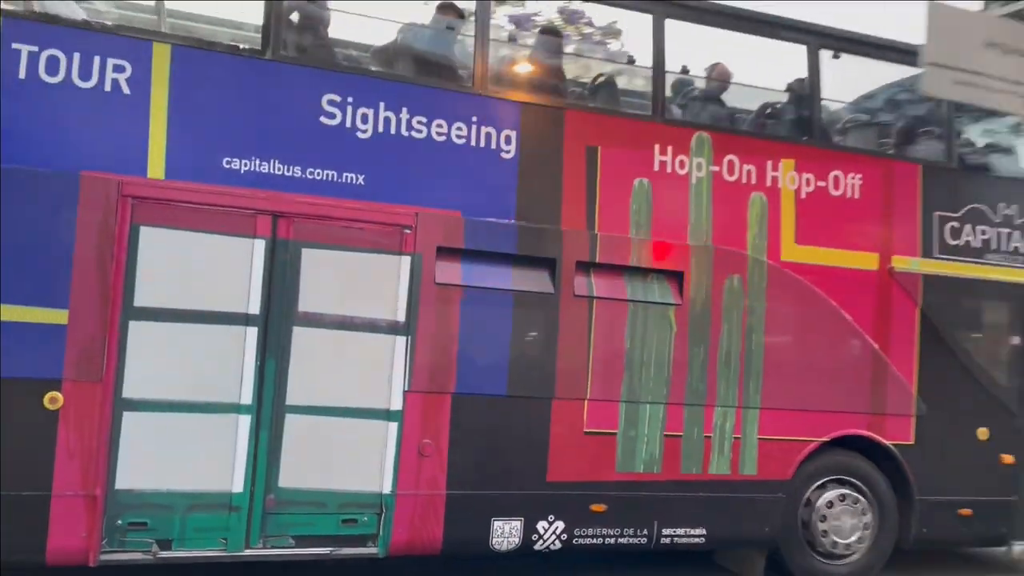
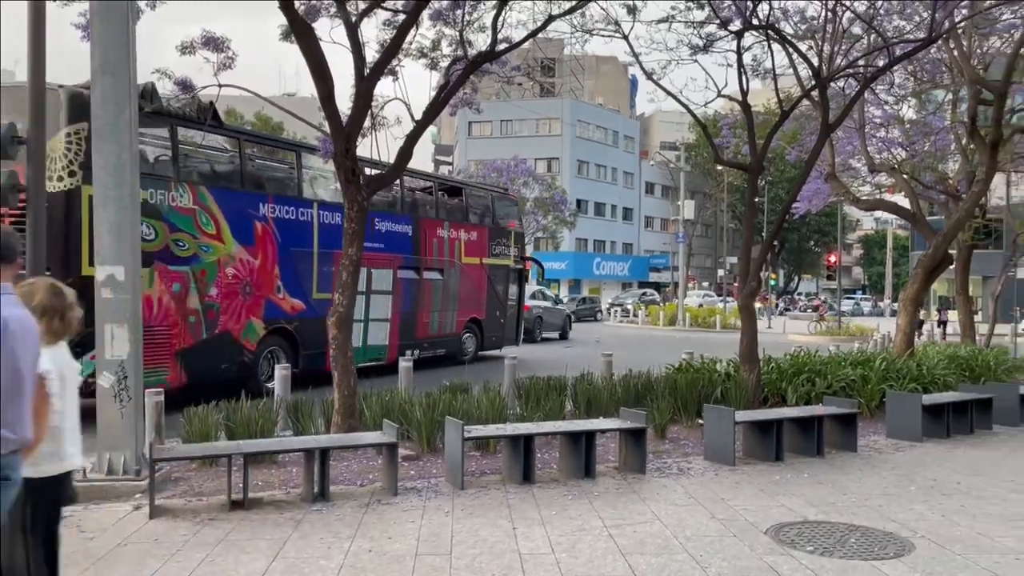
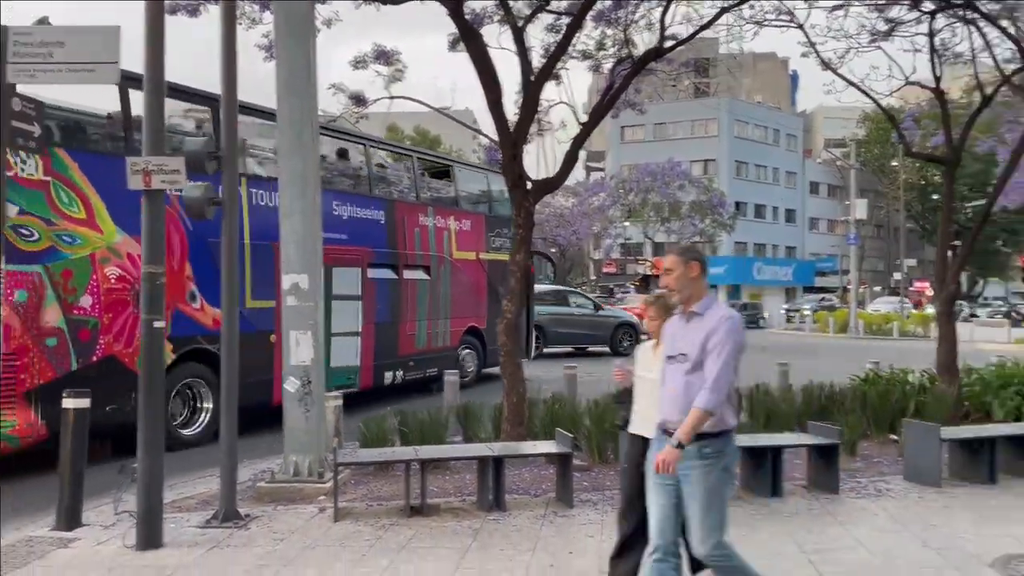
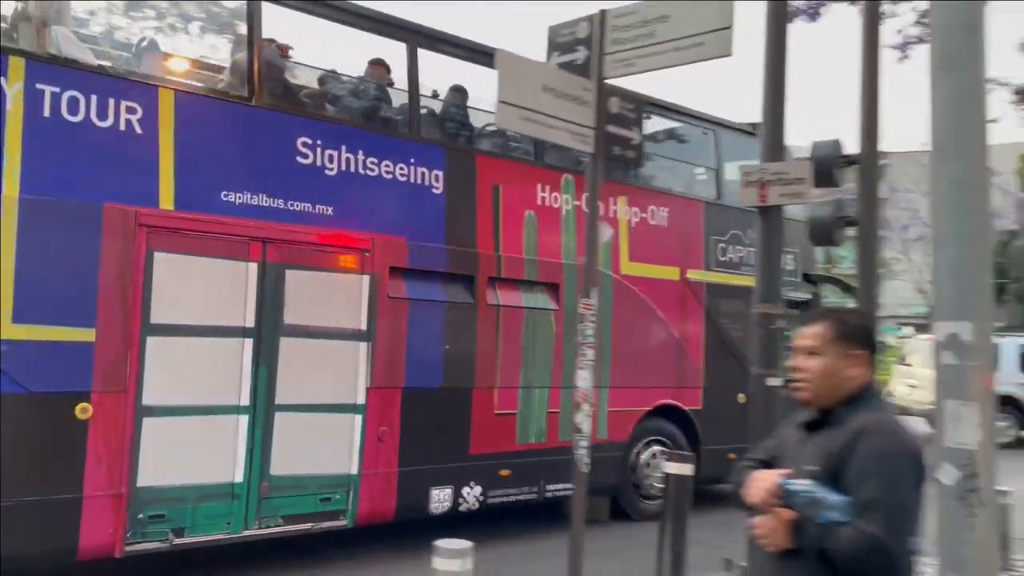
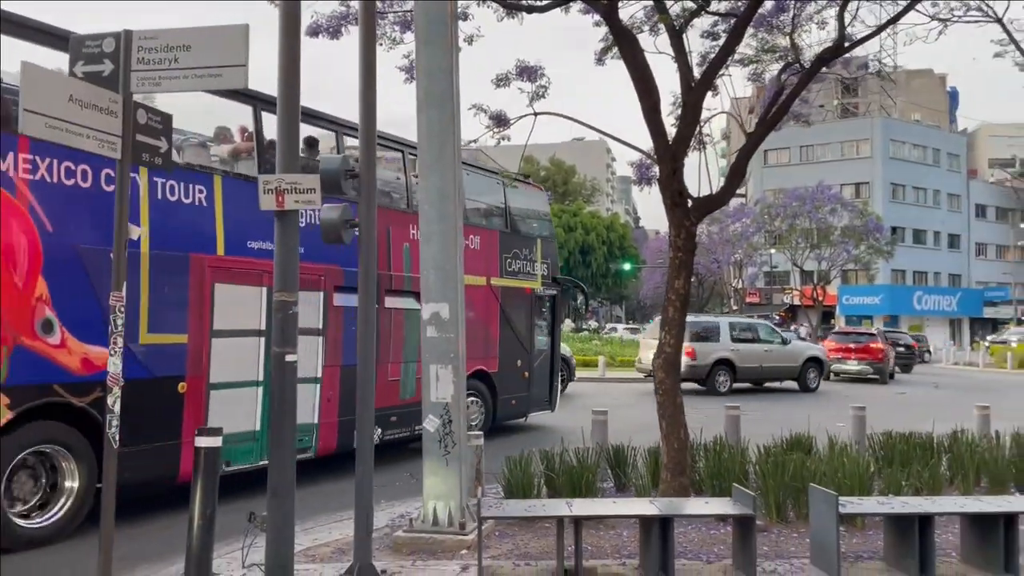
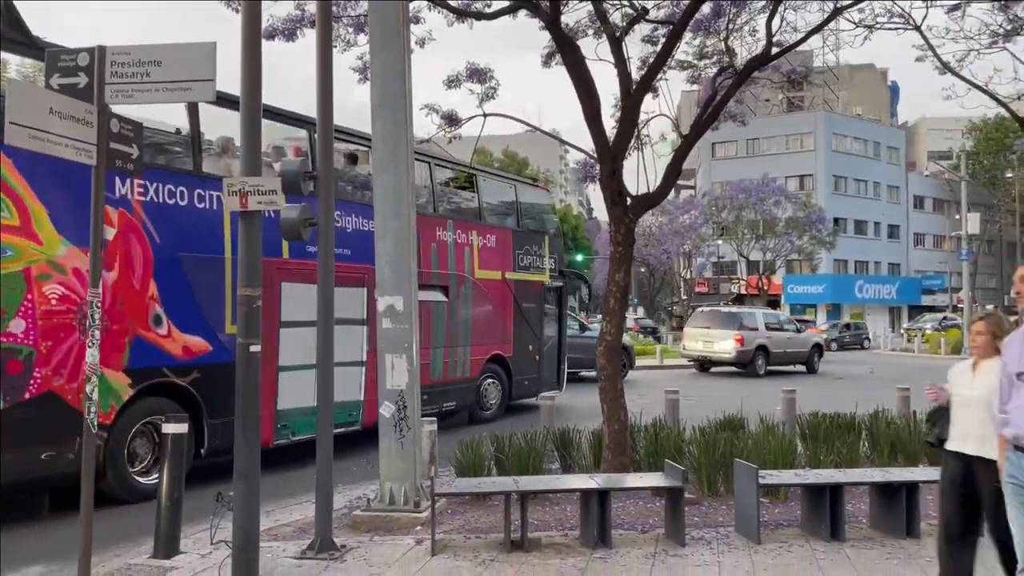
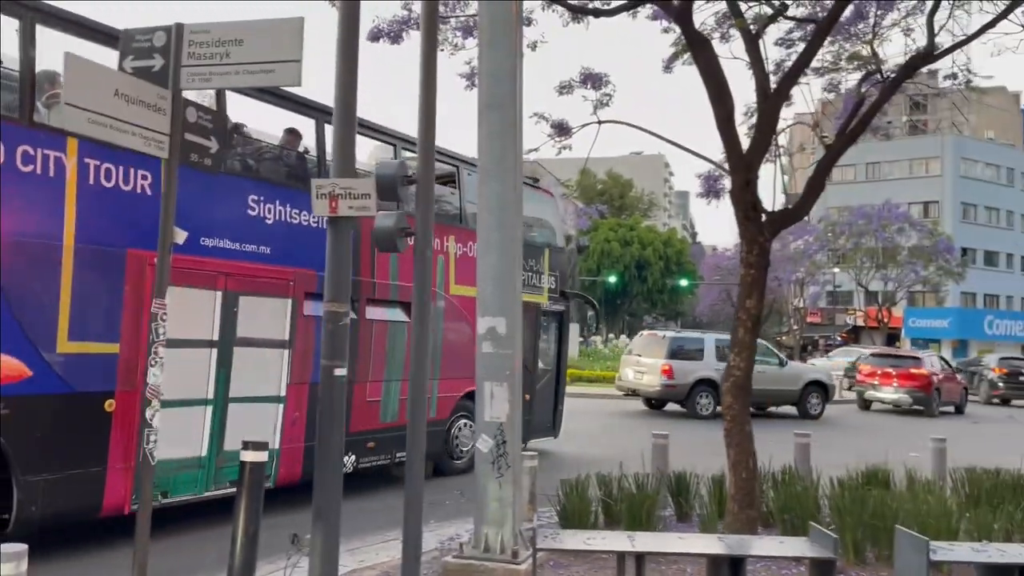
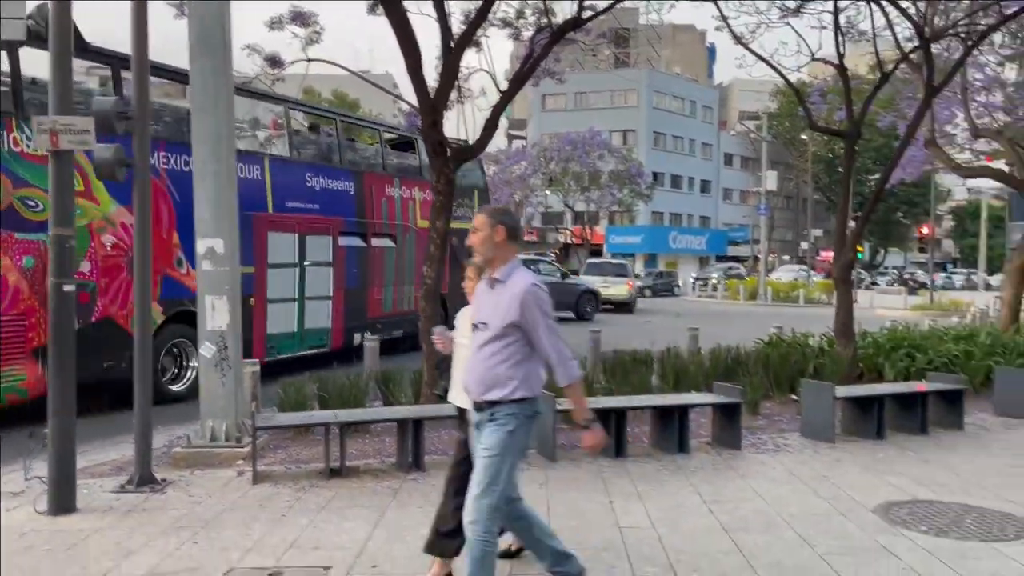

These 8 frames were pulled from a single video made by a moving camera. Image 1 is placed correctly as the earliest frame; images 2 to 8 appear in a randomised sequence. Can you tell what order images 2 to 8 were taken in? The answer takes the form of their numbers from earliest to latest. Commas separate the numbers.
4, 7, 5, 6, 3, 8, 2
